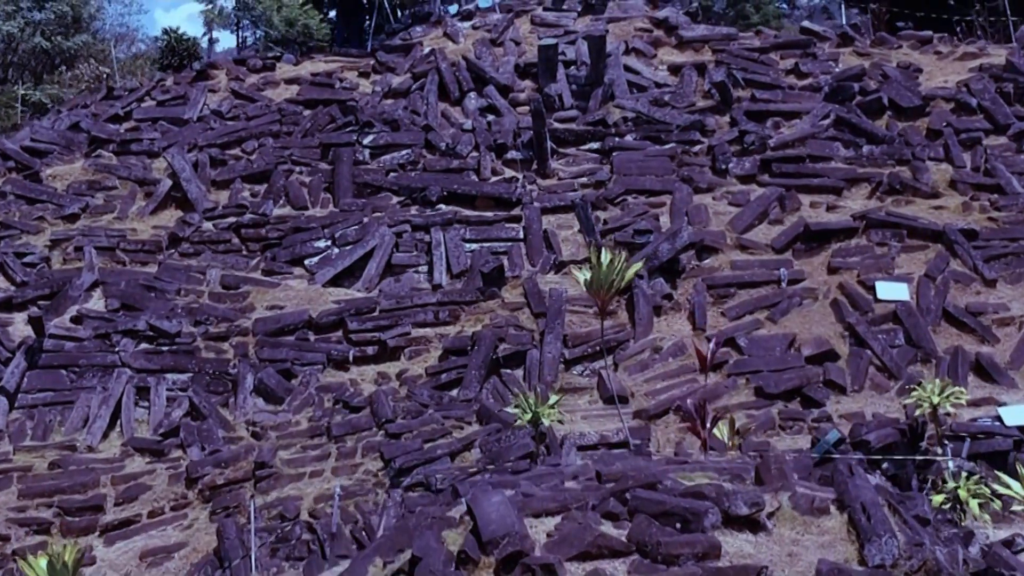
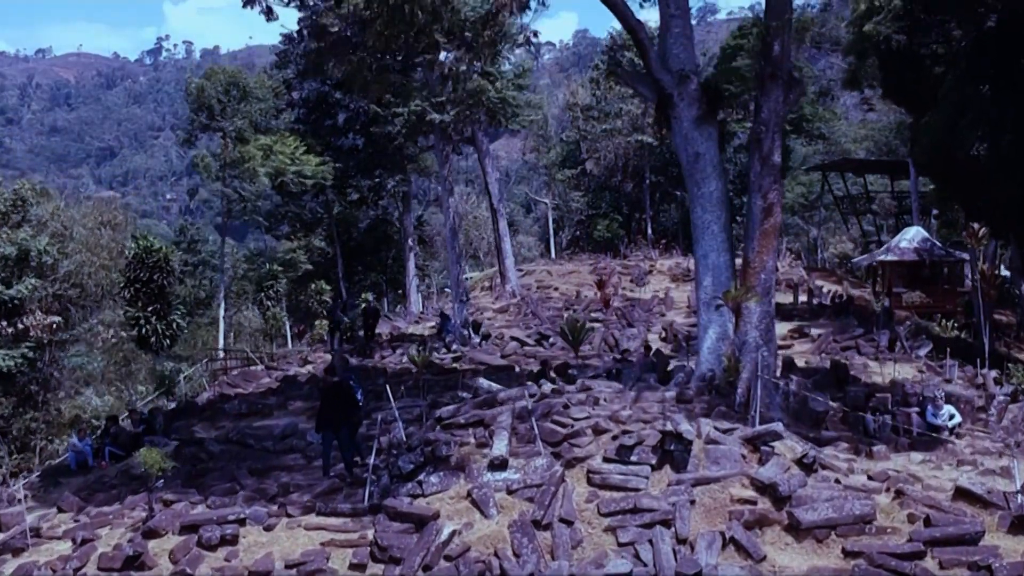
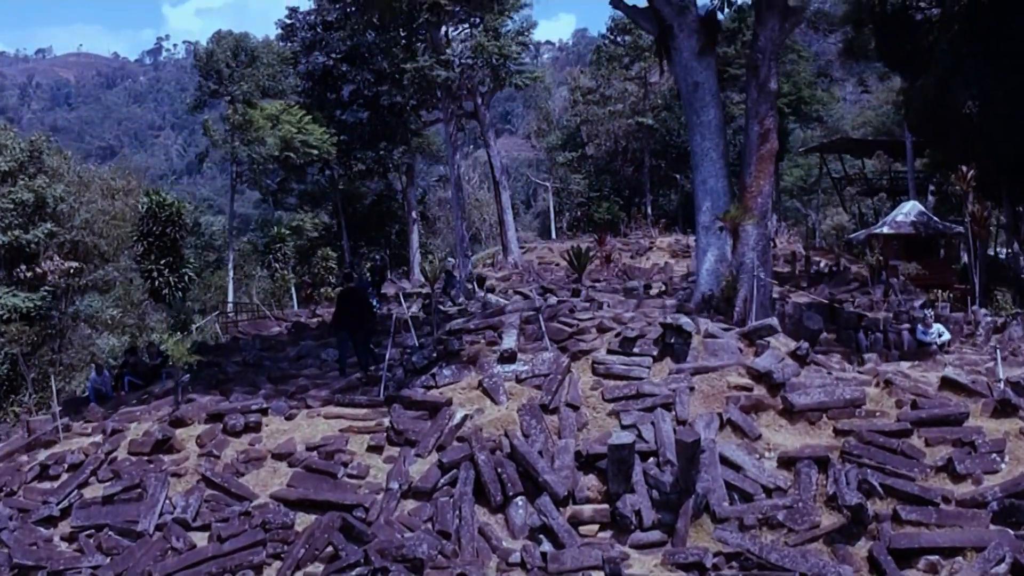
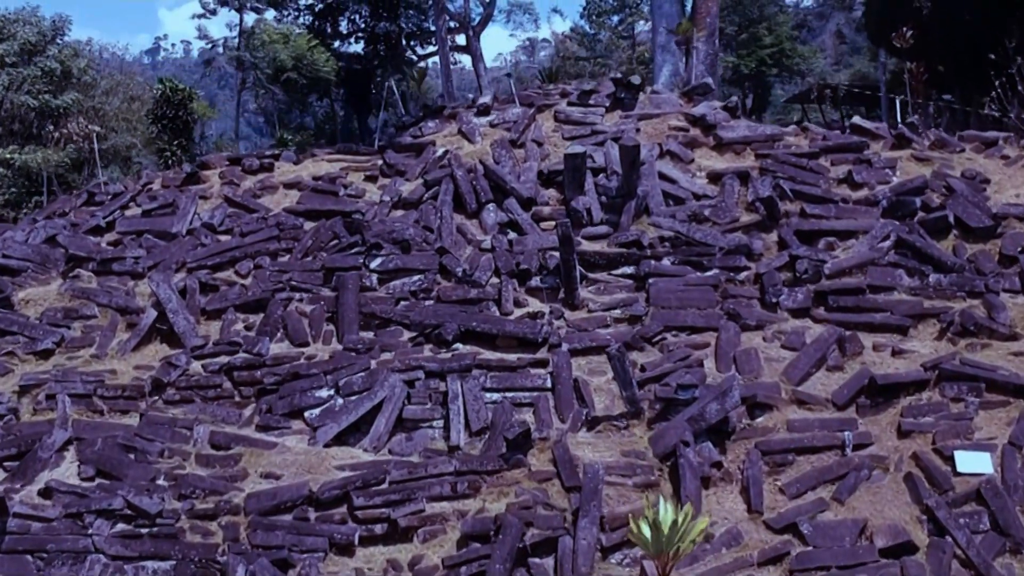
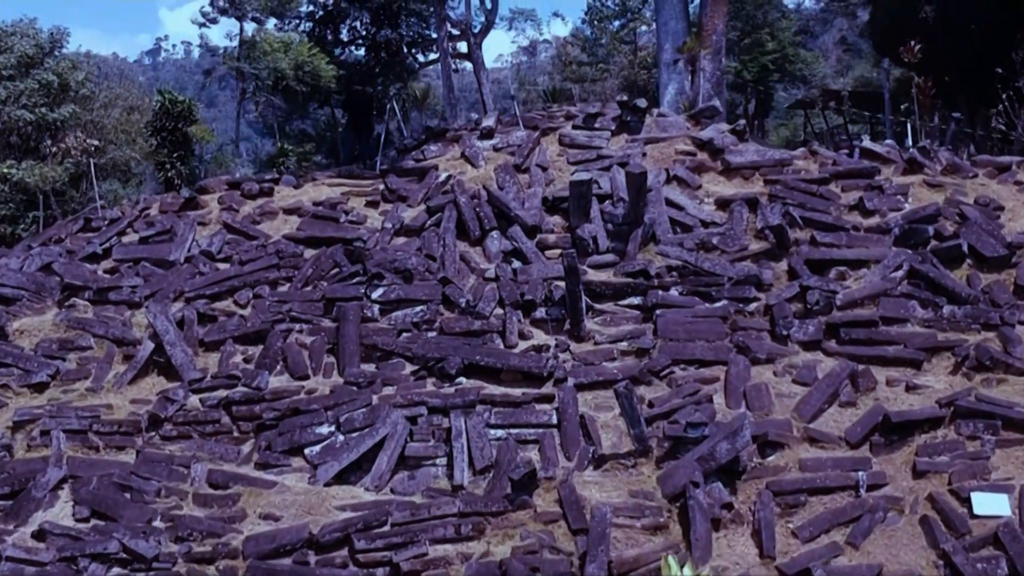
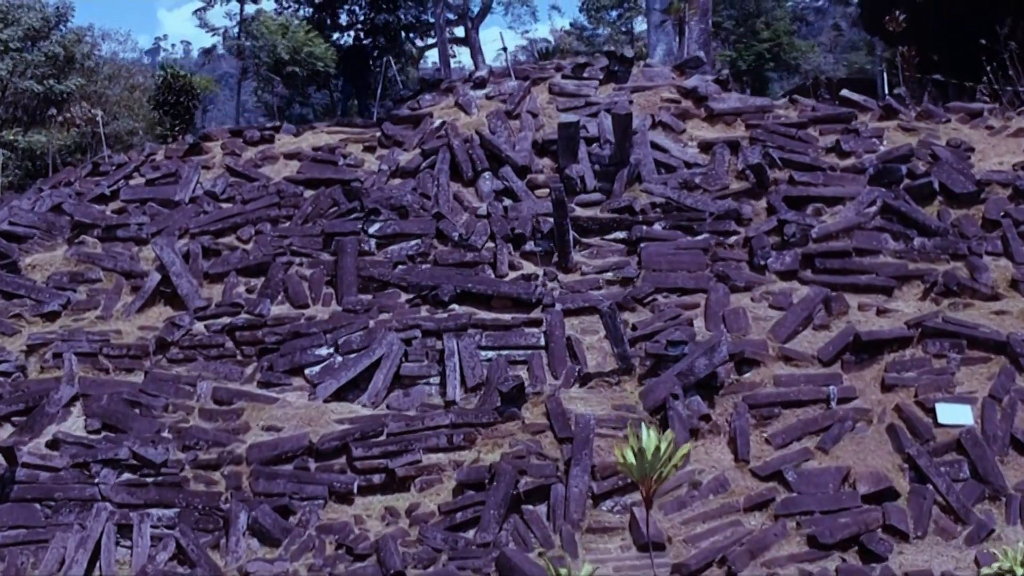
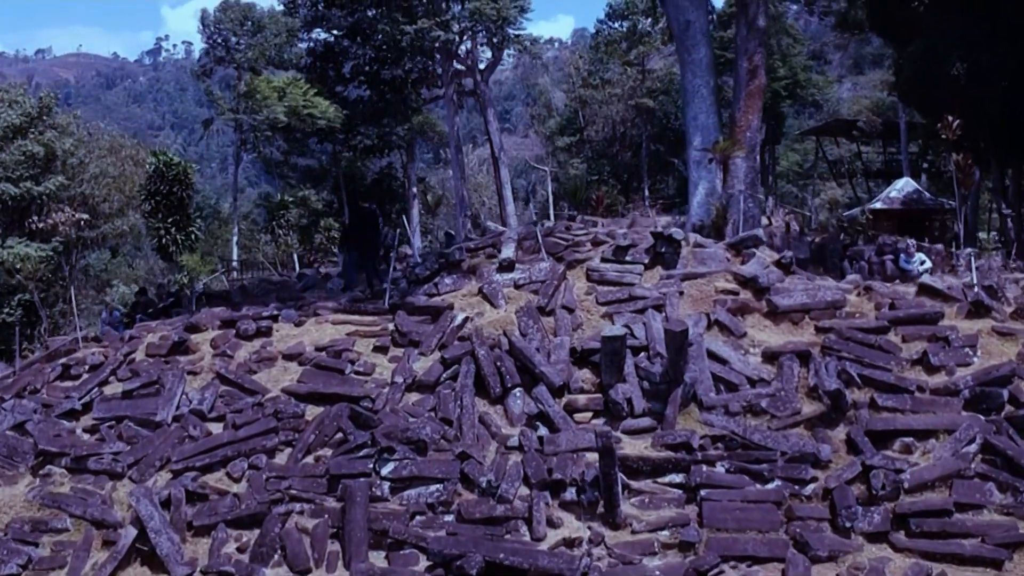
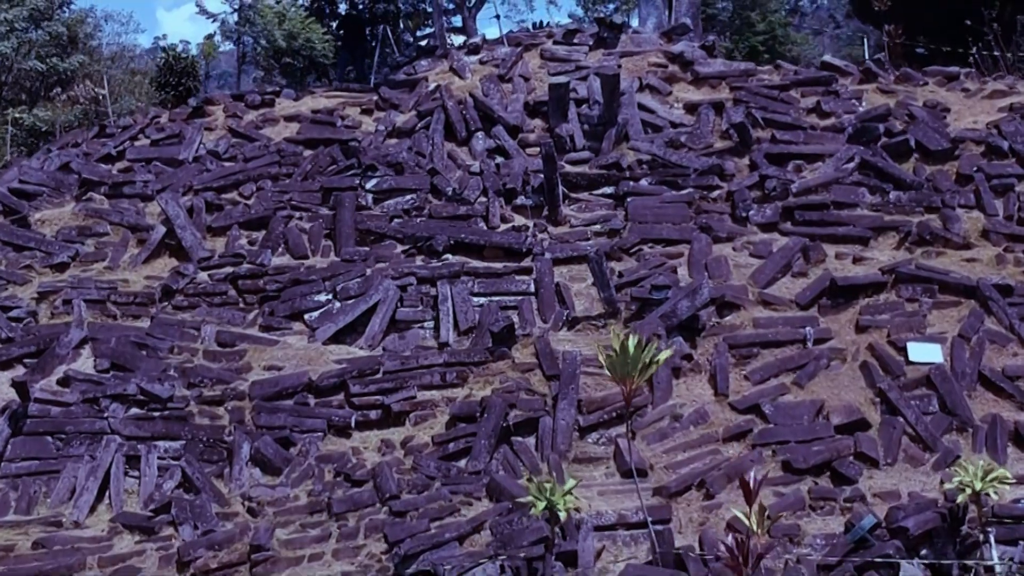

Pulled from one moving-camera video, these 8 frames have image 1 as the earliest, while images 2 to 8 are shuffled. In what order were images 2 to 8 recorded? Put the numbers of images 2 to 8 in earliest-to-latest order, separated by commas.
8, 6, 4, 5, 7, 3, 2
